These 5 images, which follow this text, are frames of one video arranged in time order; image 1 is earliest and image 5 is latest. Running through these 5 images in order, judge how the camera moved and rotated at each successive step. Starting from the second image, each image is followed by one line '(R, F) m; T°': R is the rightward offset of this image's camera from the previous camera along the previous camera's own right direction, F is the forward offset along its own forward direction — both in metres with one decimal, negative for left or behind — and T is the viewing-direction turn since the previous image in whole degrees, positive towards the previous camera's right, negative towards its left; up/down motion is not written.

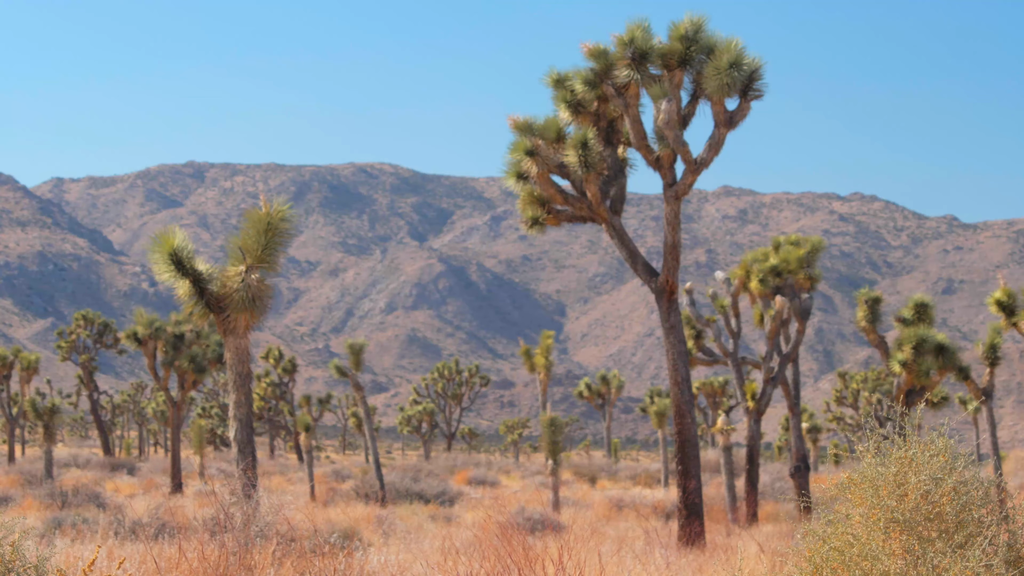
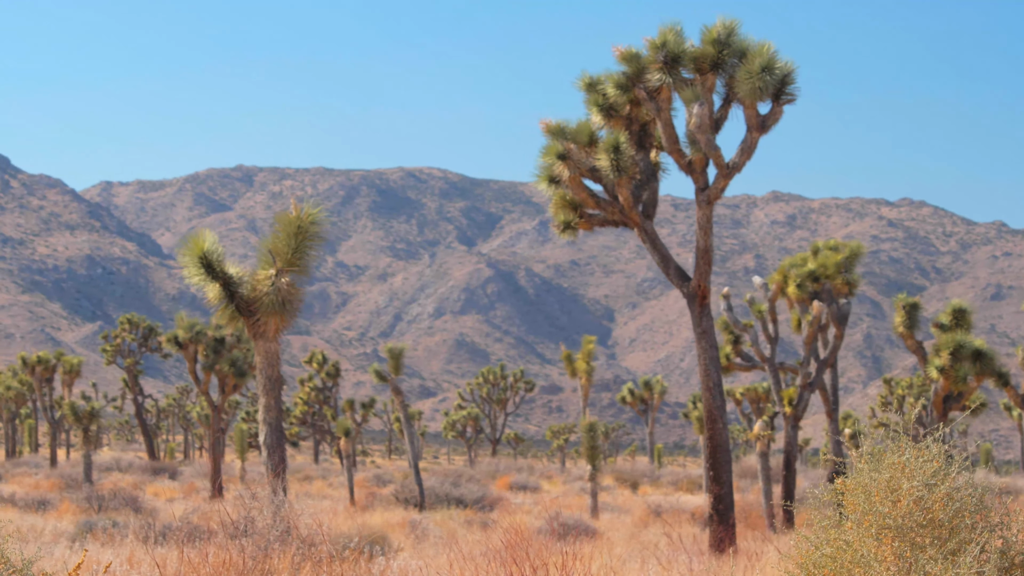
(+0.1, -0.1) m; -3°
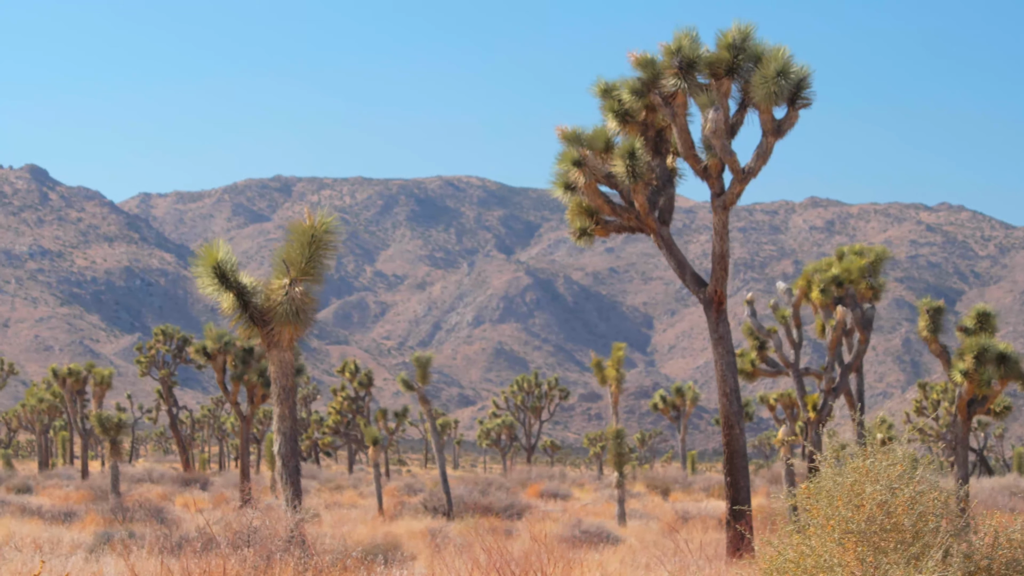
(+0.2, -0.1) m; -2°
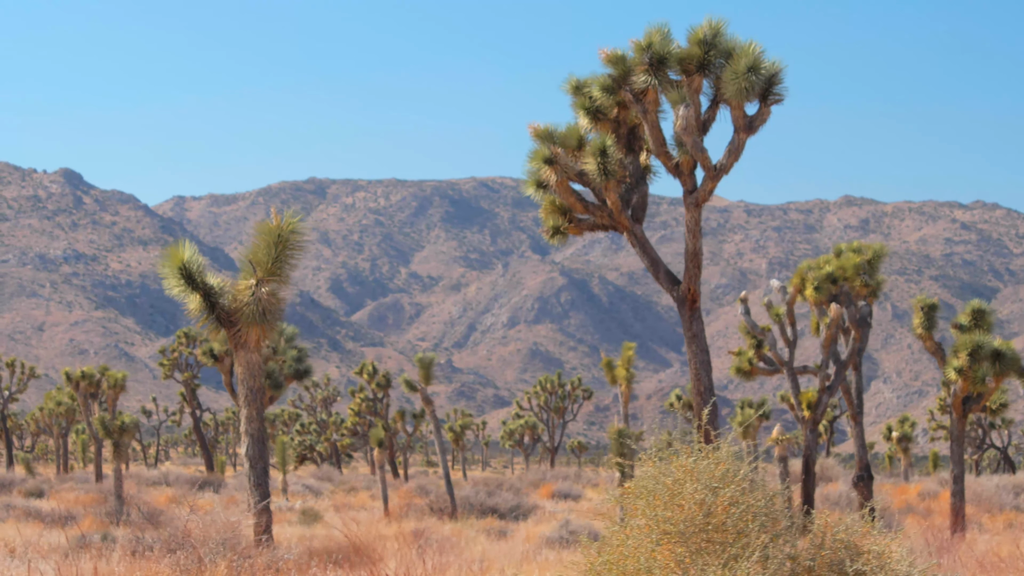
(+0.8, +0.1) m; 0°
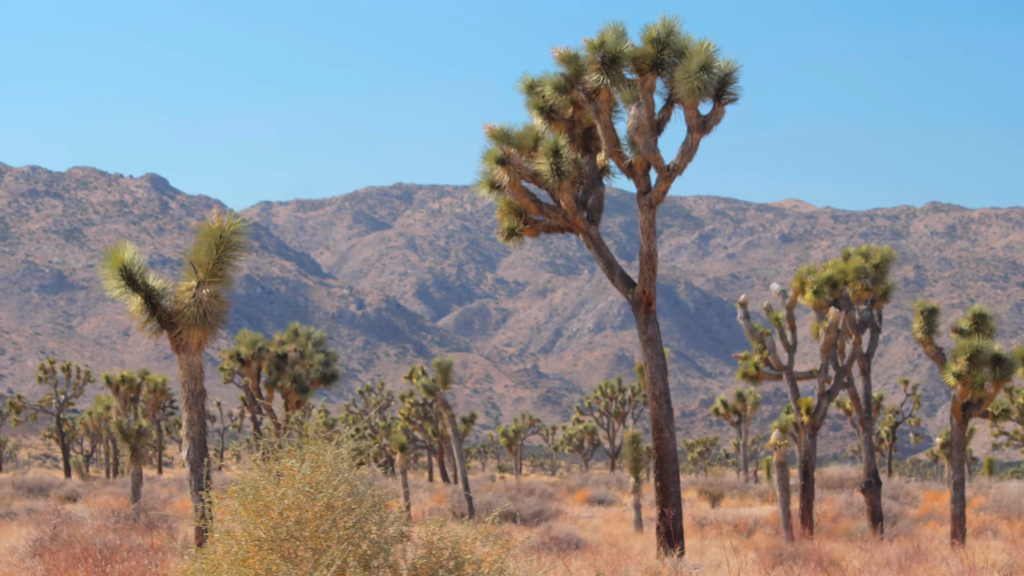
(+1.5, +0.3) m; -1°
